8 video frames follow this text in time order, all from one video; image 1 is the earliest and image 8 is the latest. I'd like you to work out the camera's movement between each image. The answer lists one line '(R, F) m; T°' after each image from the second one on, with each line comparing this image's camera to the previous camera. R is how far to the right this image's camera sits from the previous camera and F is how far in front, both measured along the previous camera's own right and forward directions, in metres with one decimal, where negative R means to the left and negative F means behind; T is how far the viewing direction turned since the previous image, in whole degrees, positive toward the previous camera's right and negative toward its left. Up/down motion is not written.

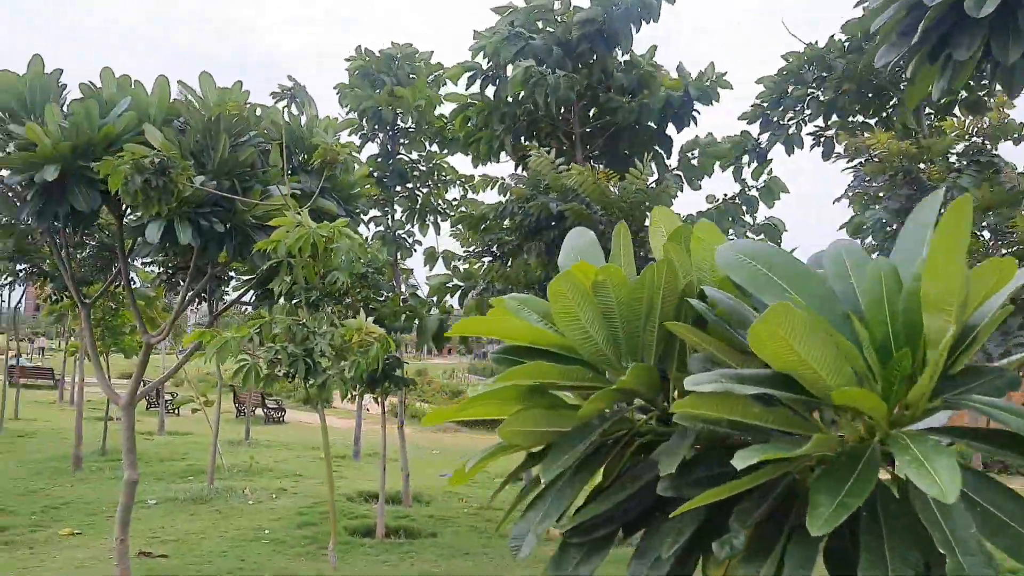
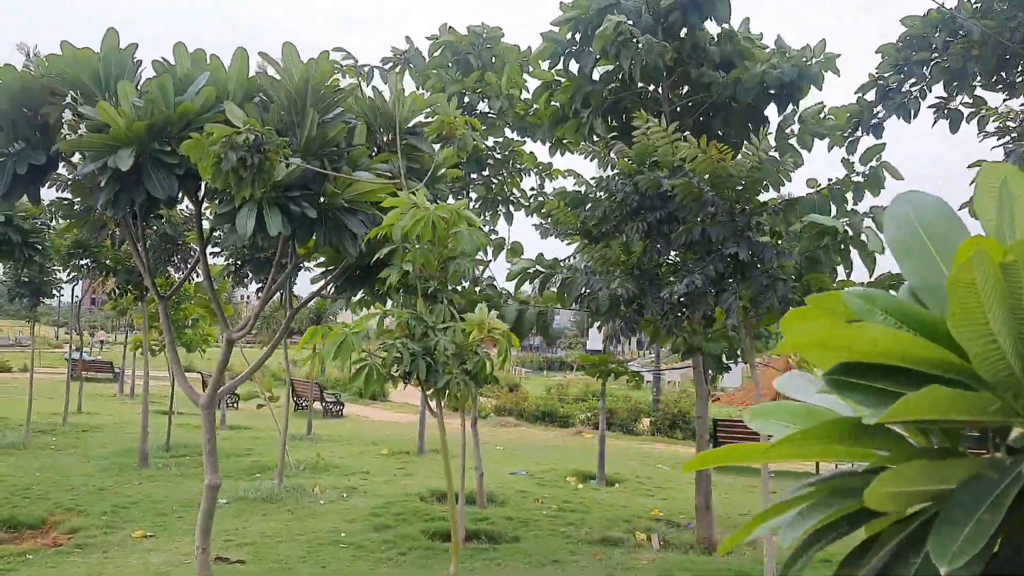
(-0.3, +0.4) m; -3°
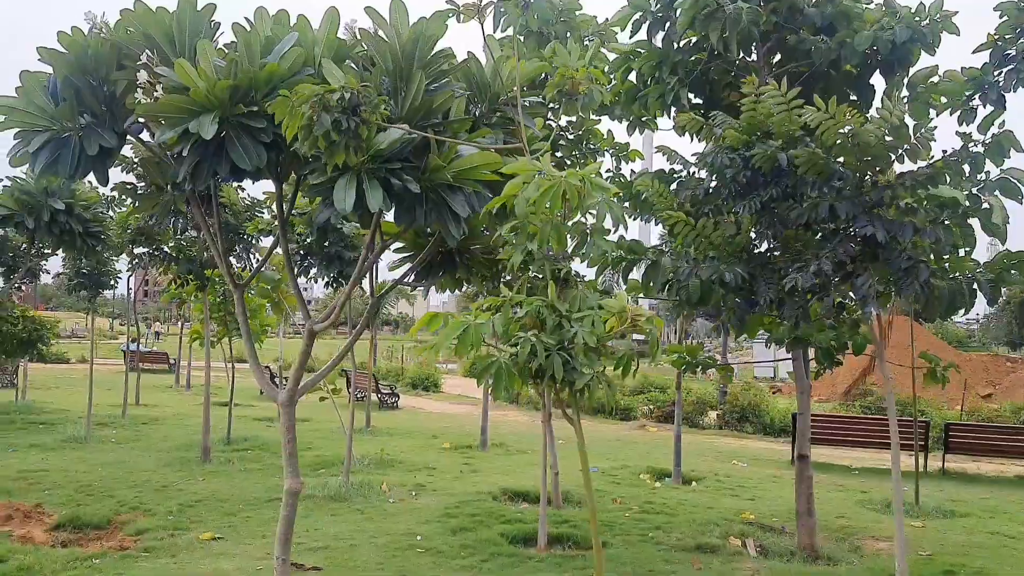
(-0.3, +0.4) m; -3°
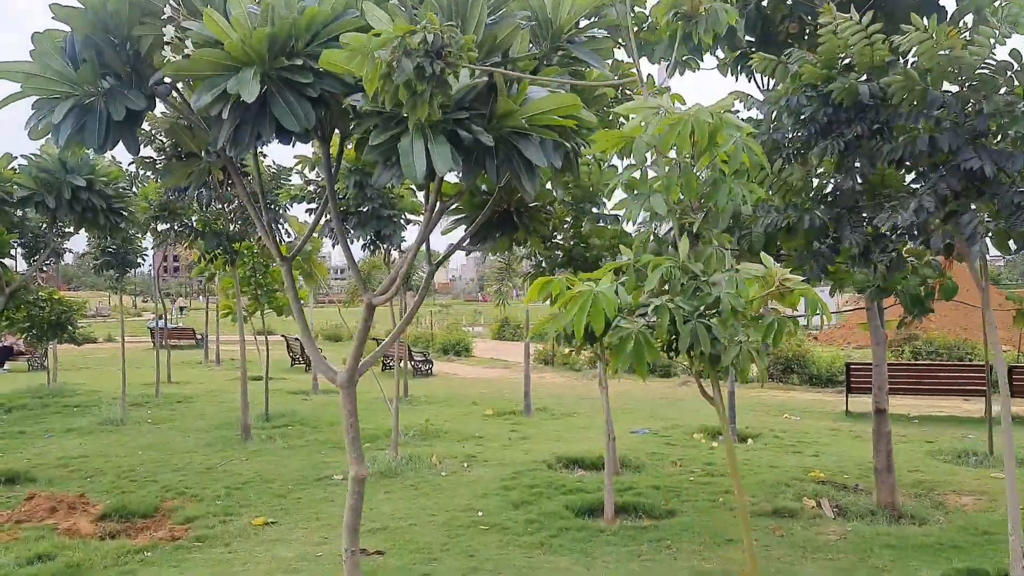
(-0.2, +0.4) m; -1°
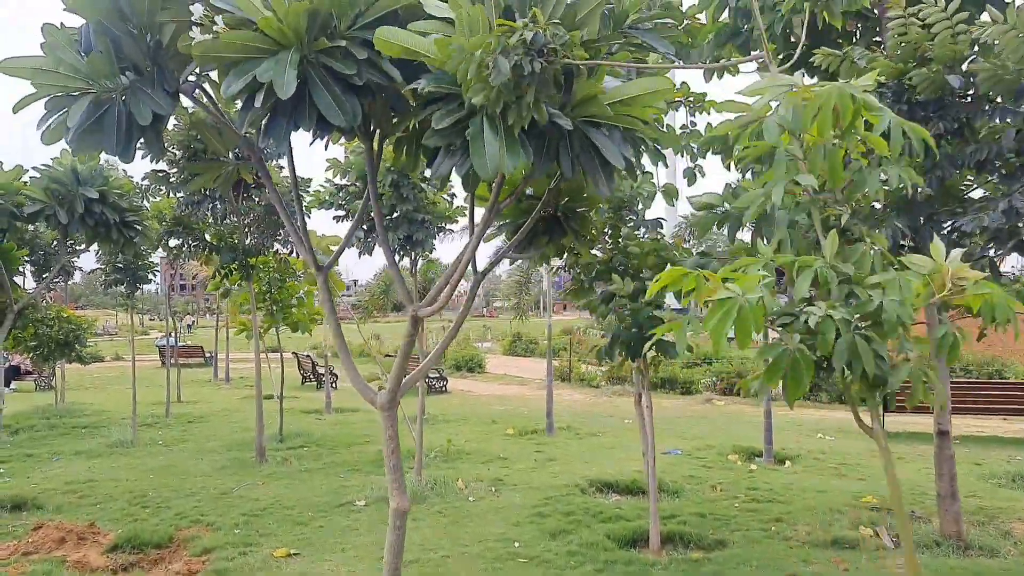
(-0.2, +0.3) m; 0°
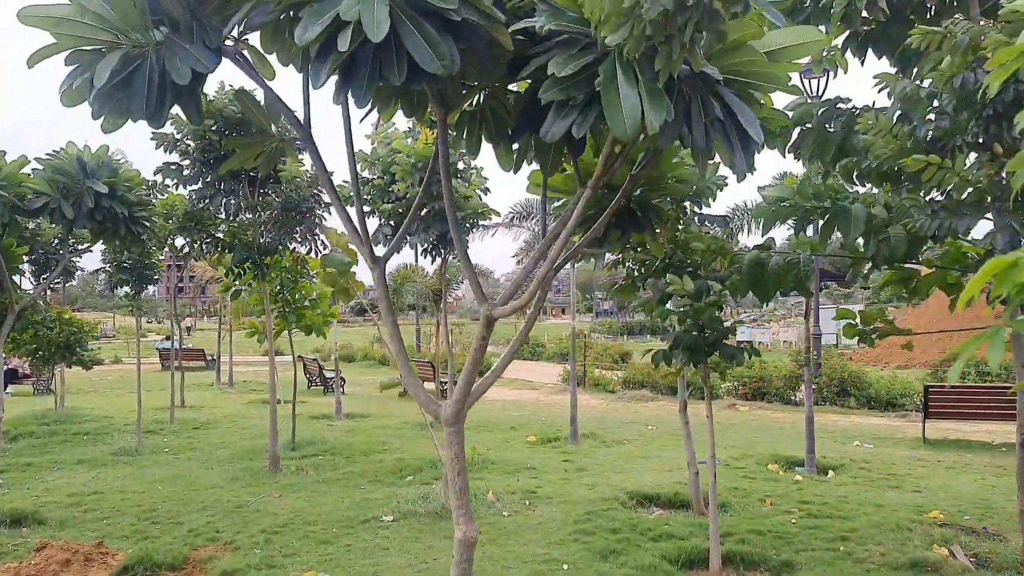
(-0.3, +0.4) m; 0°
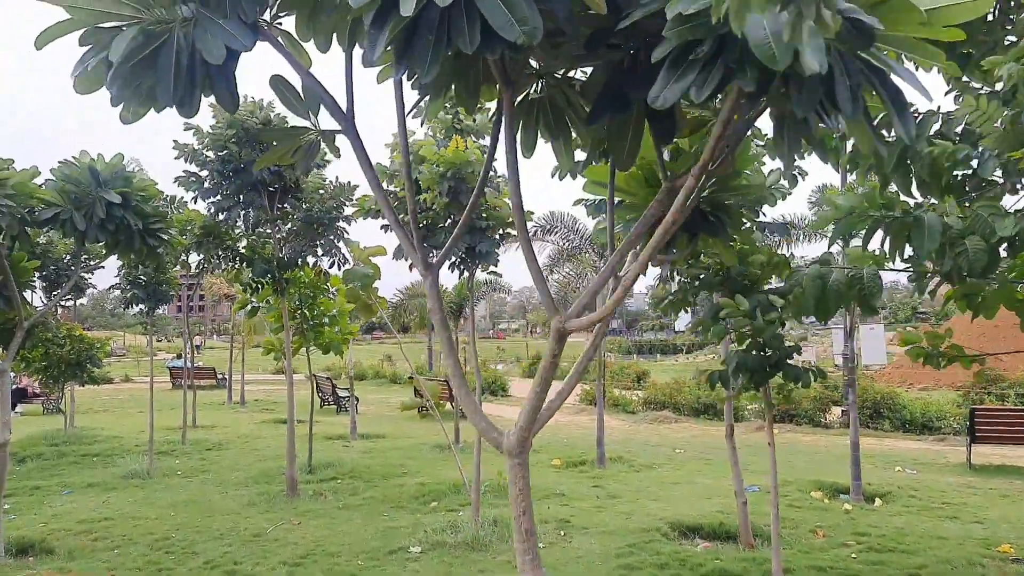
(-0.2, +0.3) m; -1°
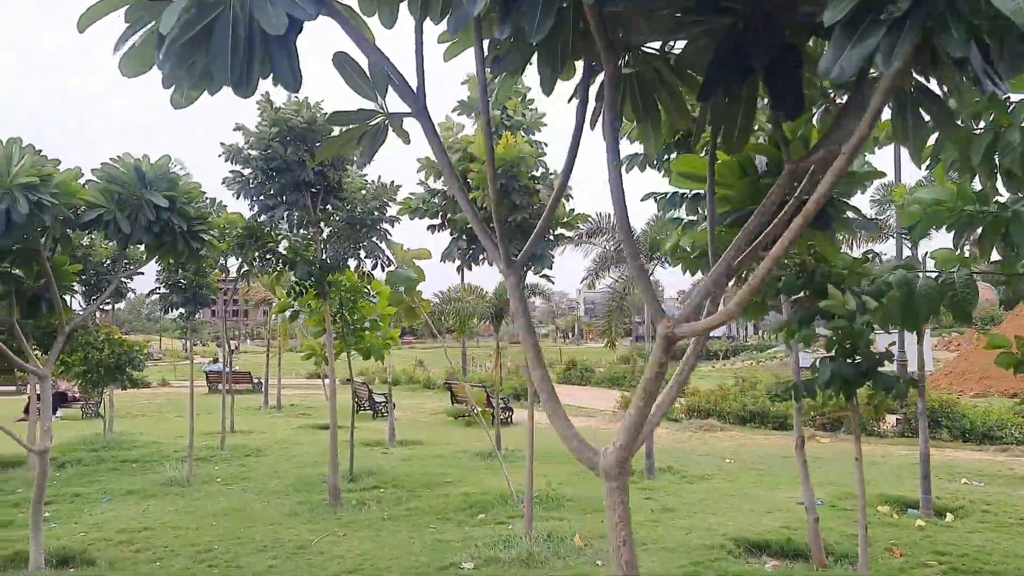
(-0.2, +0.3) m; -2°
